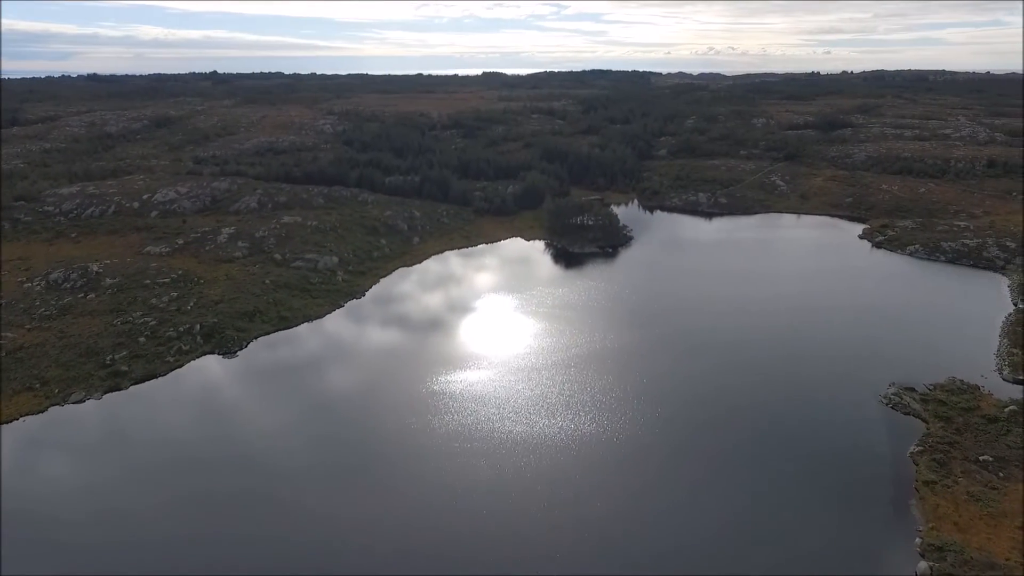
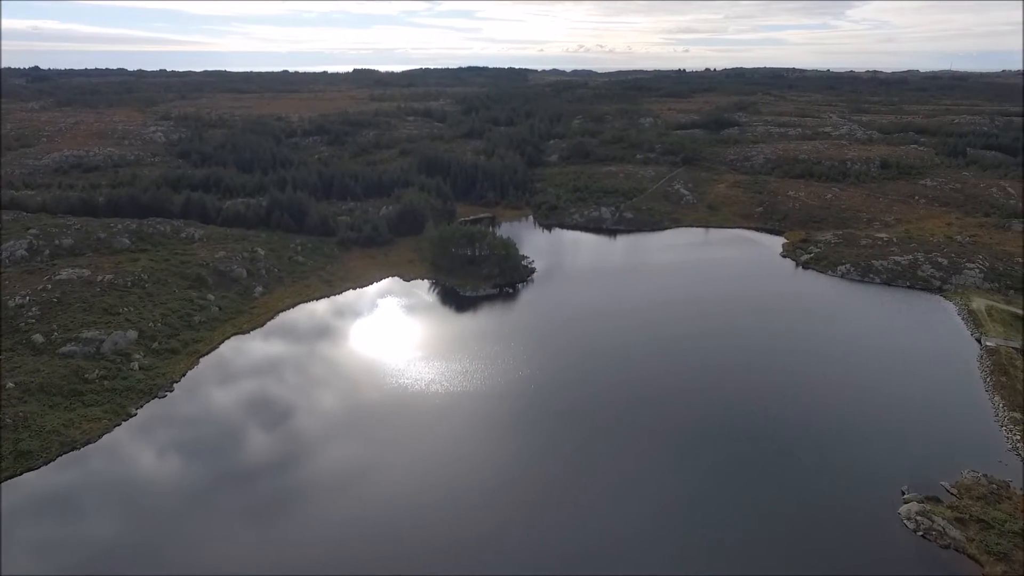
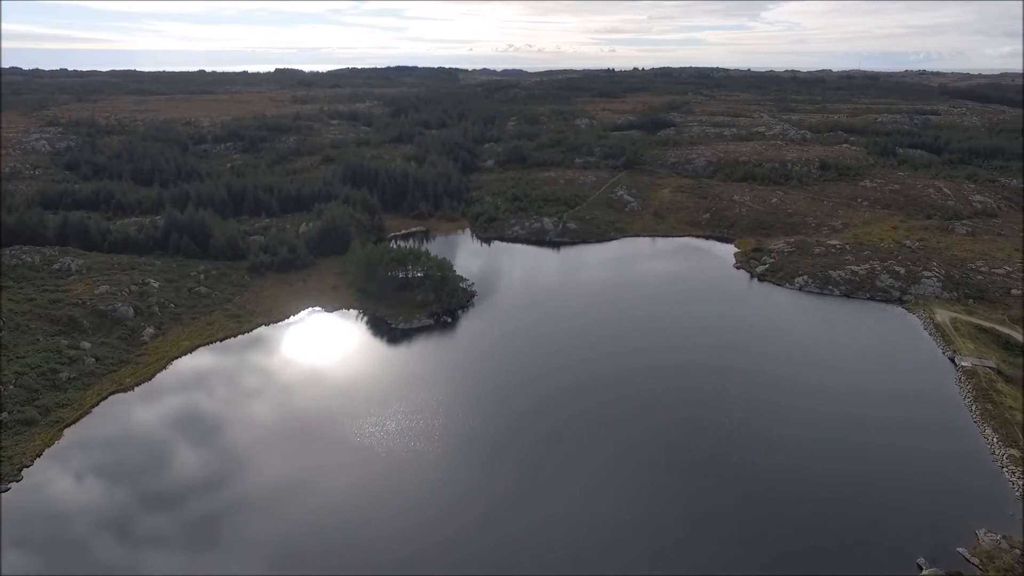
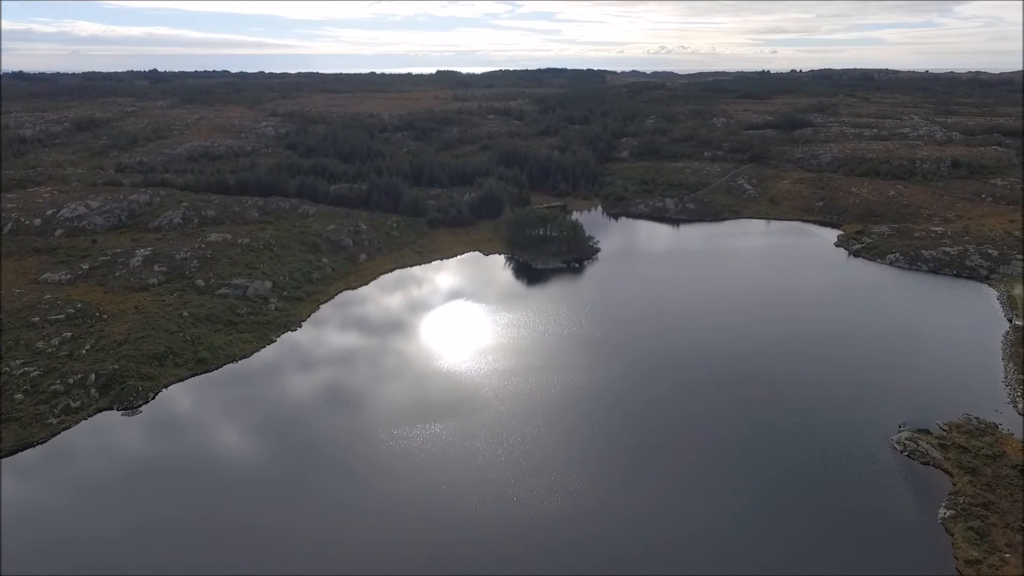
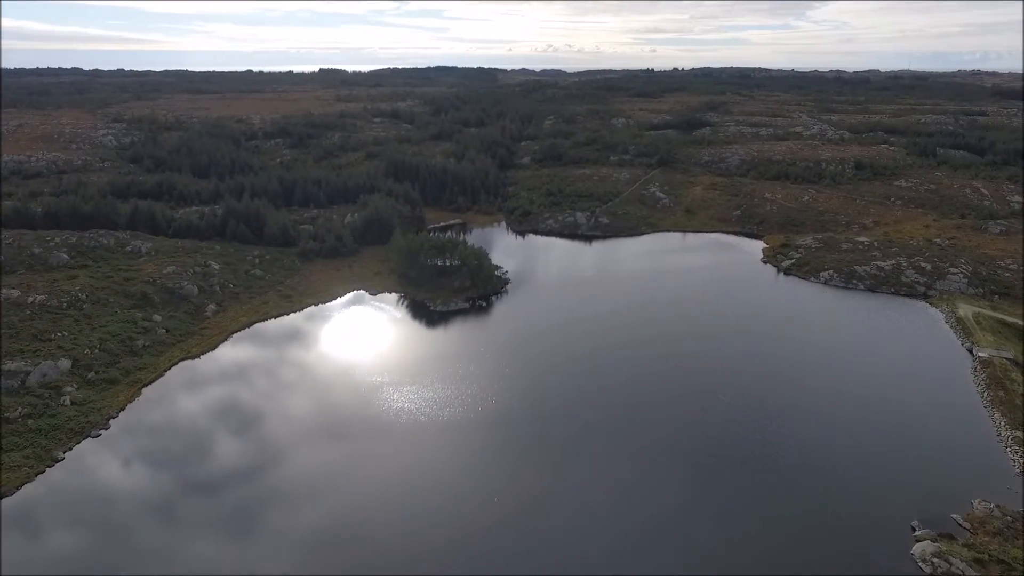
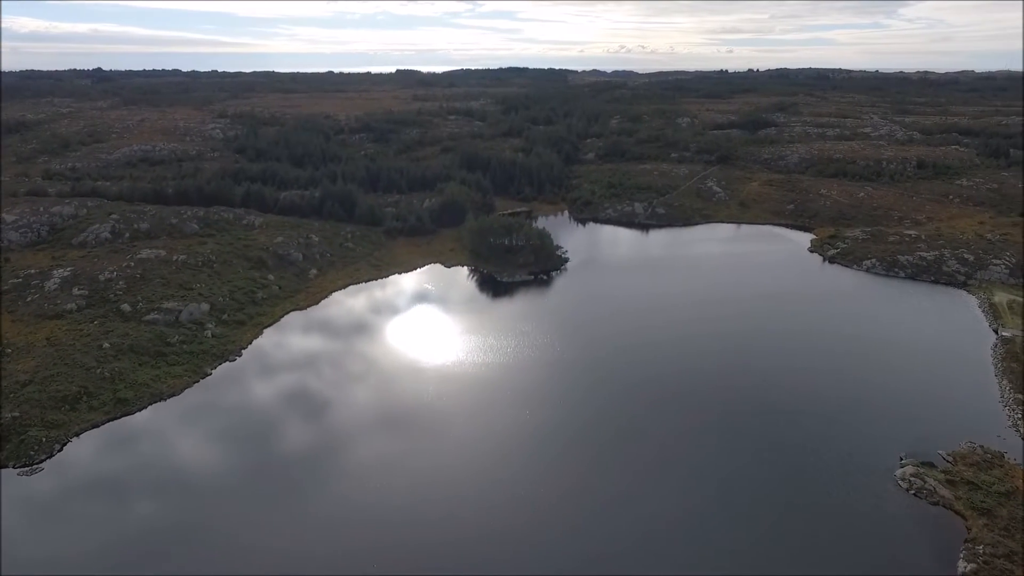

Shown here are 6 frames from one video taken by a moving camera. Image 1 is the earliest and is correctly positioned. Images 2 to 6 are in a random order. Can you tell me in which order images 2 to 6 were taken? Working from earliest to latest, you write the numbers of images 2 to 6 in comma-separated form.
4, 6, 2, 5, 3
